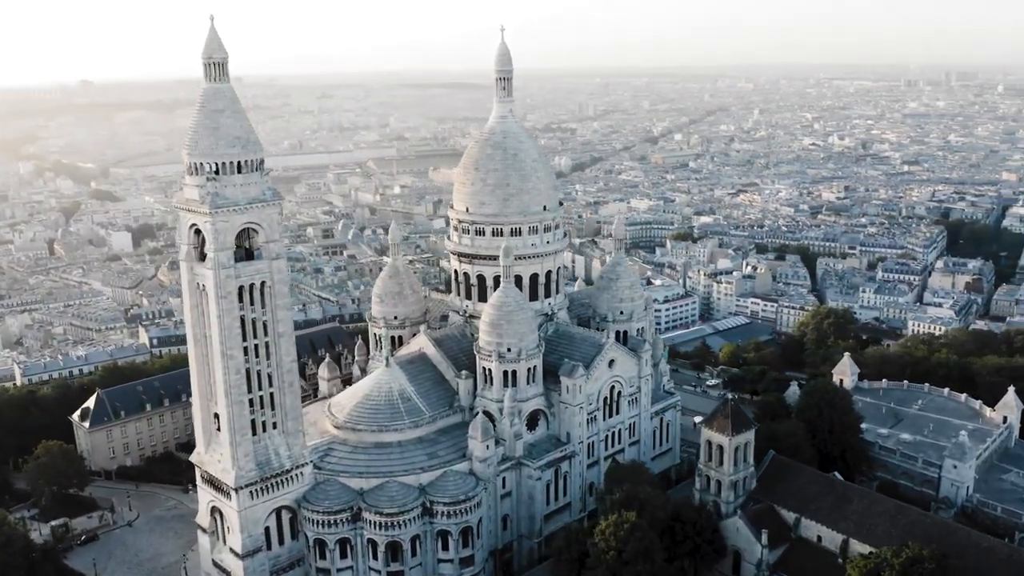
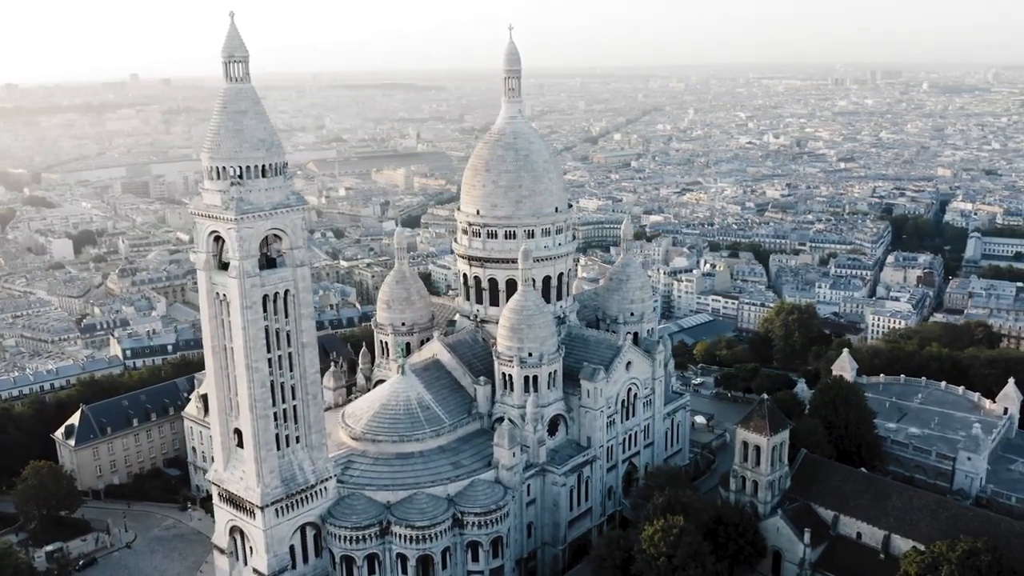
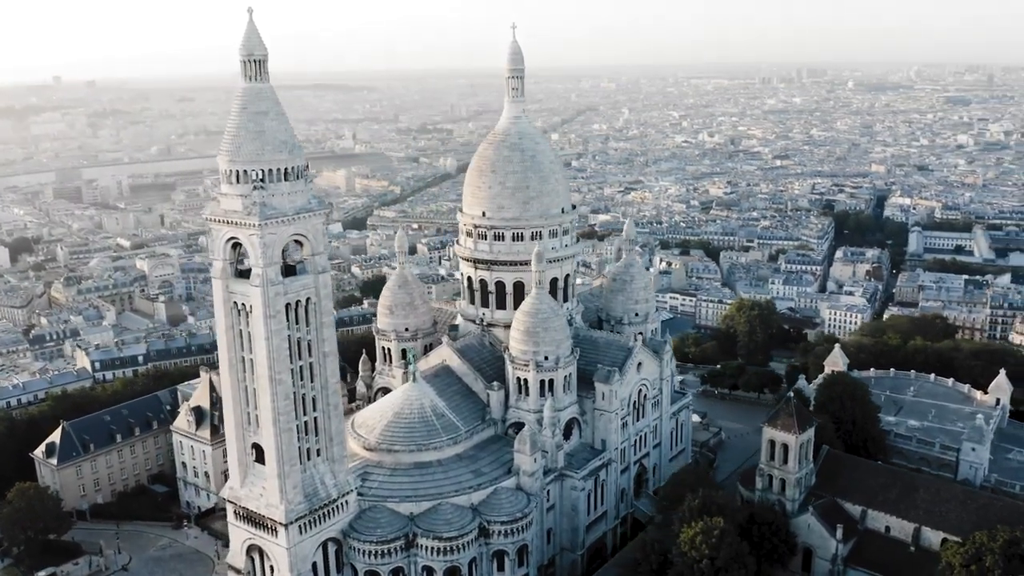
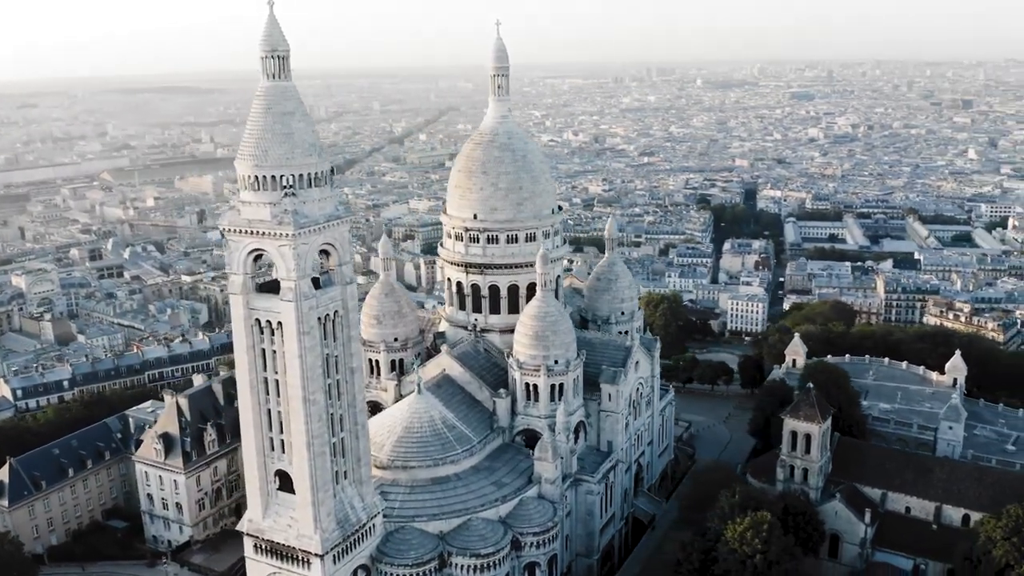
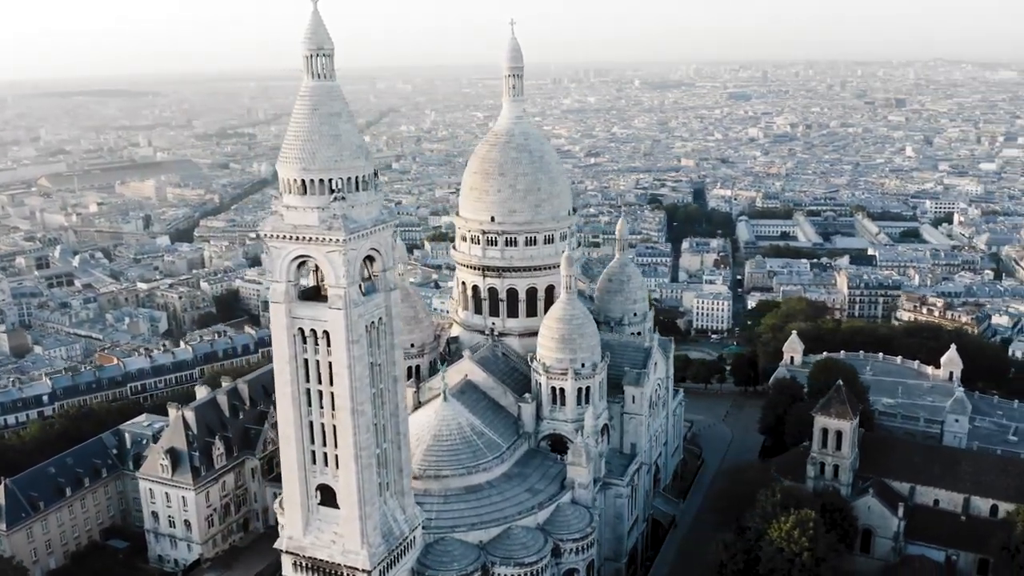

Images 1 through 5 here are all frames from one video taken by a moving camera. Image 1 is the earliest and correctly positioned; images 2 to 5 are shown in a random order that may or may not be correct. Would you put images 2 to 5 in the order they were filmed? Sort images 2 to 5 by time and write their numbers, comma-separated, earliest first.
2, 3, 4, 5
